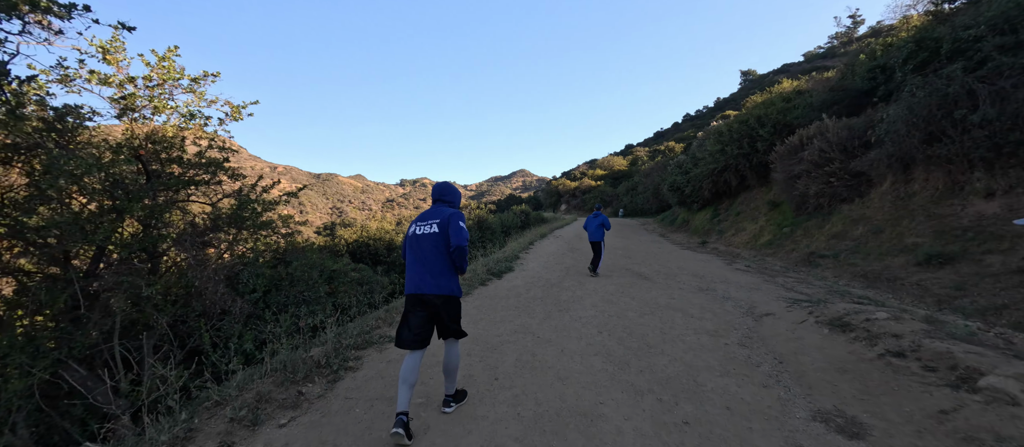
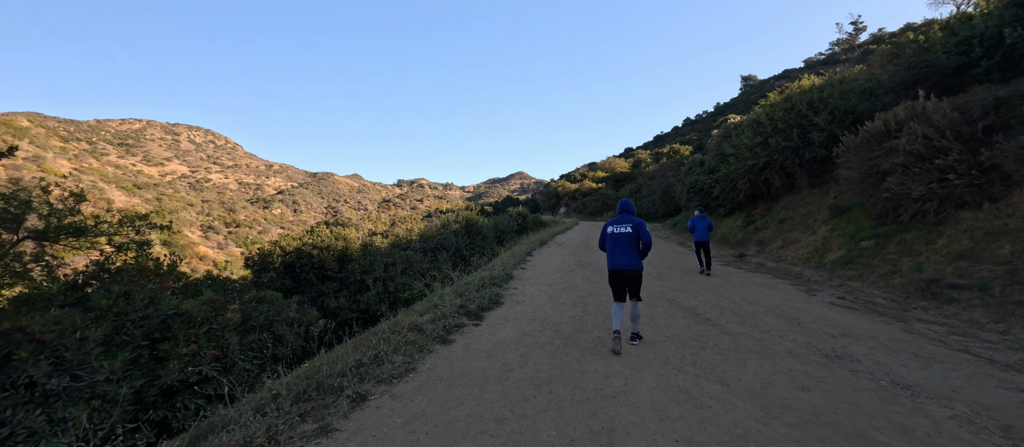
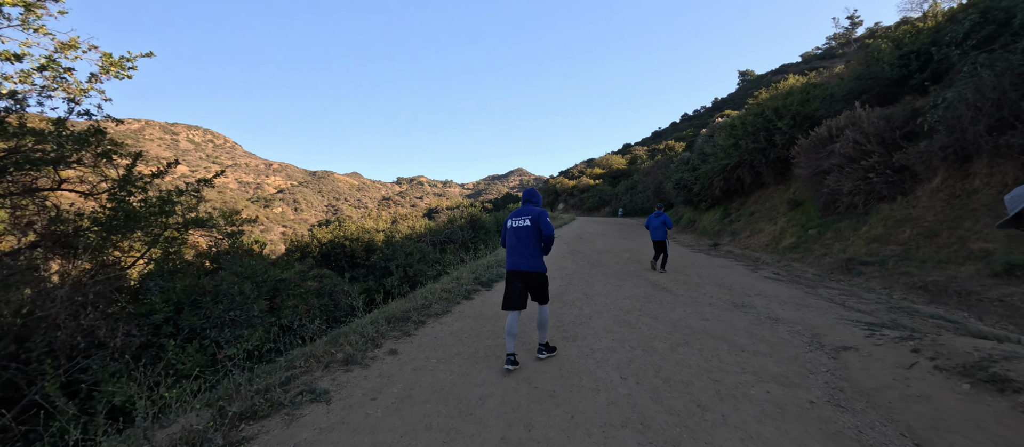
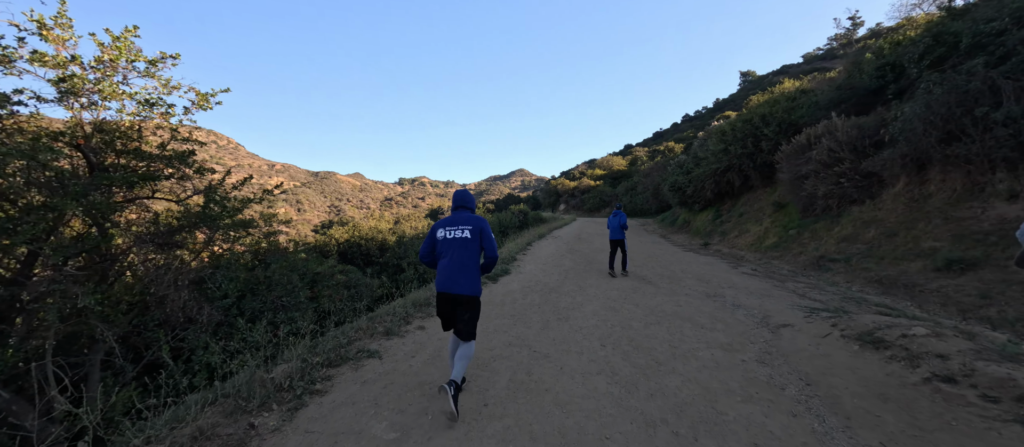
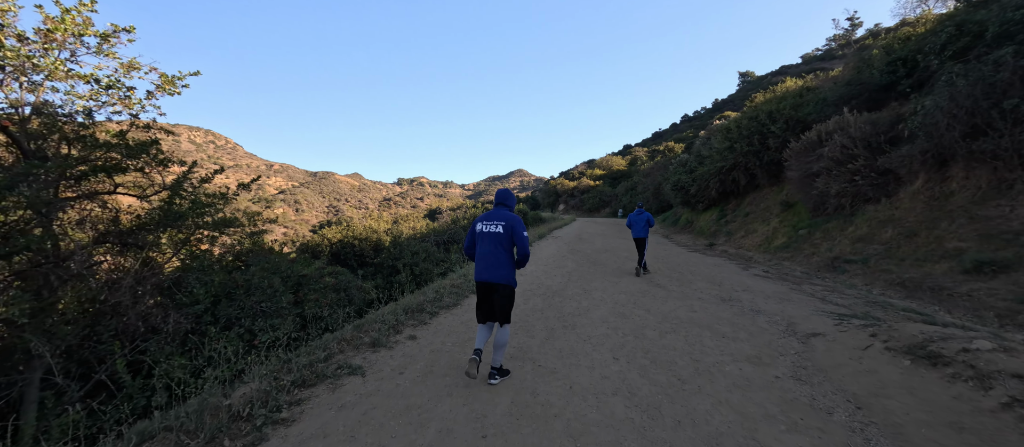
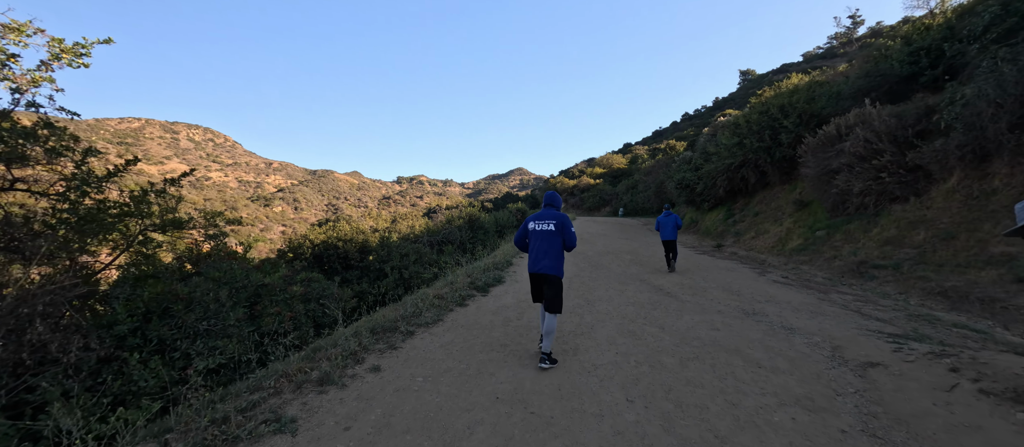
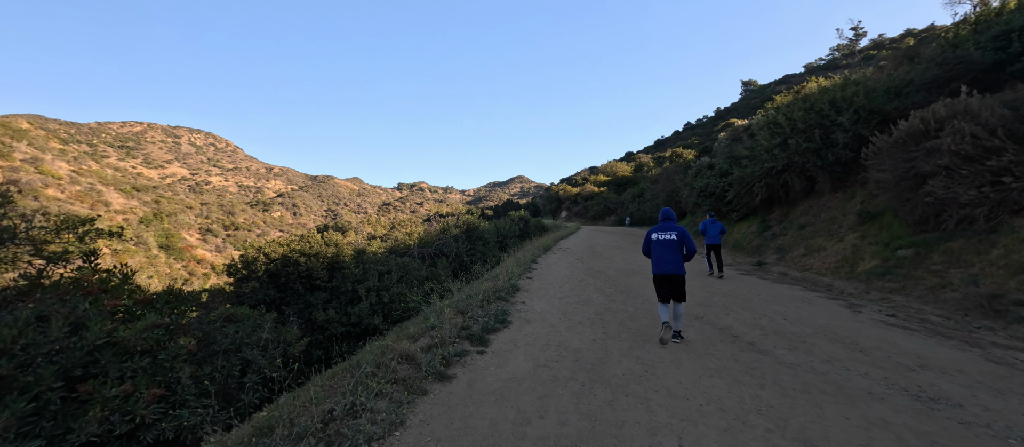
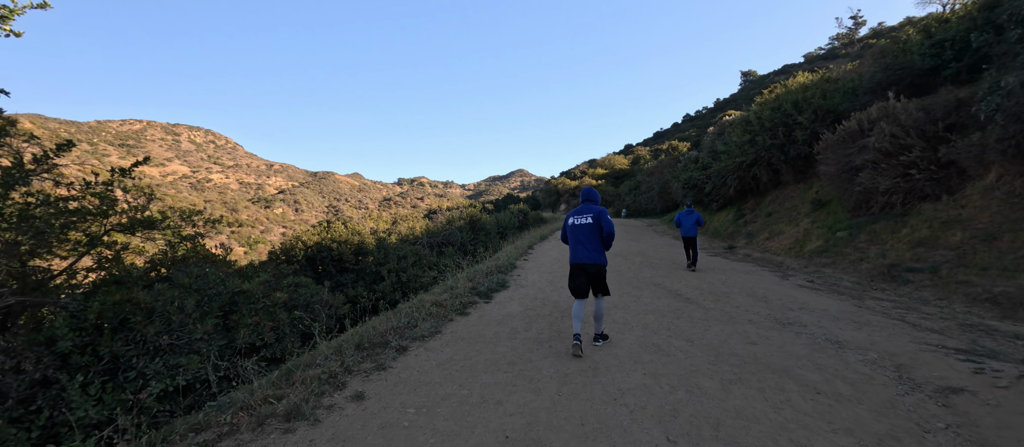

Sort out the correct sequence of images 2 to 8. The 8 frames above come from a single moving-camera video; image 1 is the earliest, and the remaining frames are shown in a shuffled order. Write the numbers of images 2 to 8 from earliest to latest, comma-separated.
4, 5, 3, 6, 8, 2, 7
